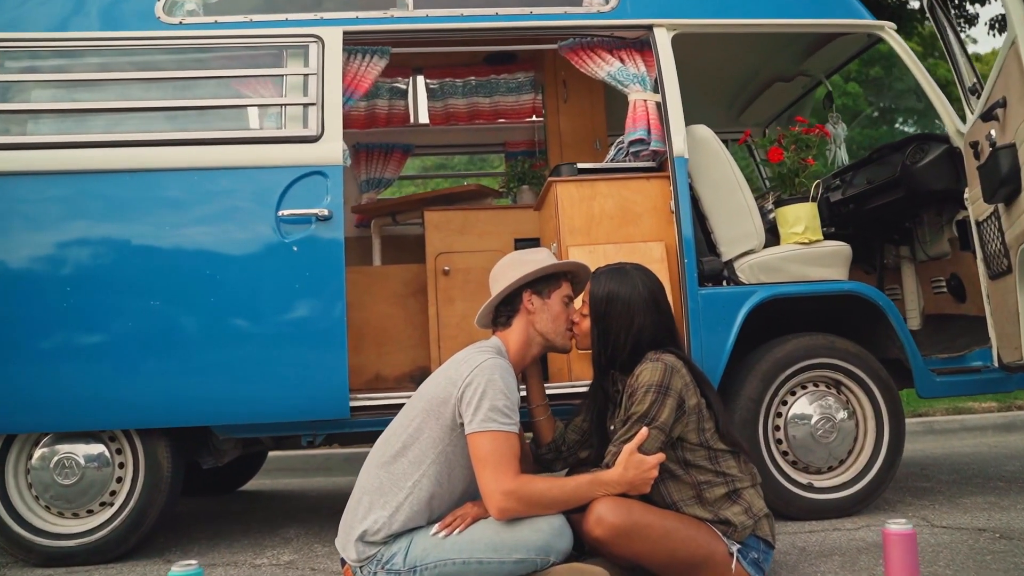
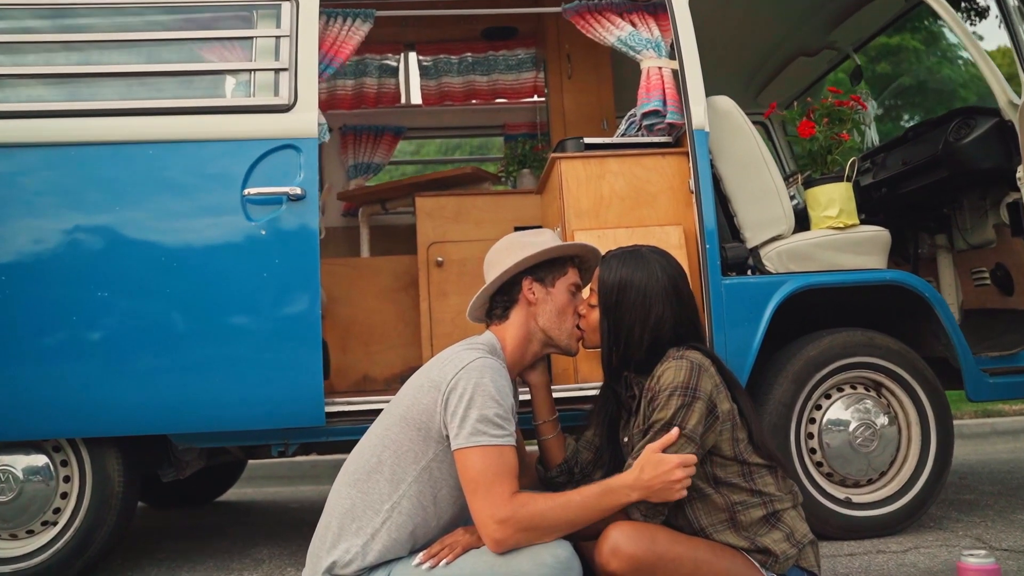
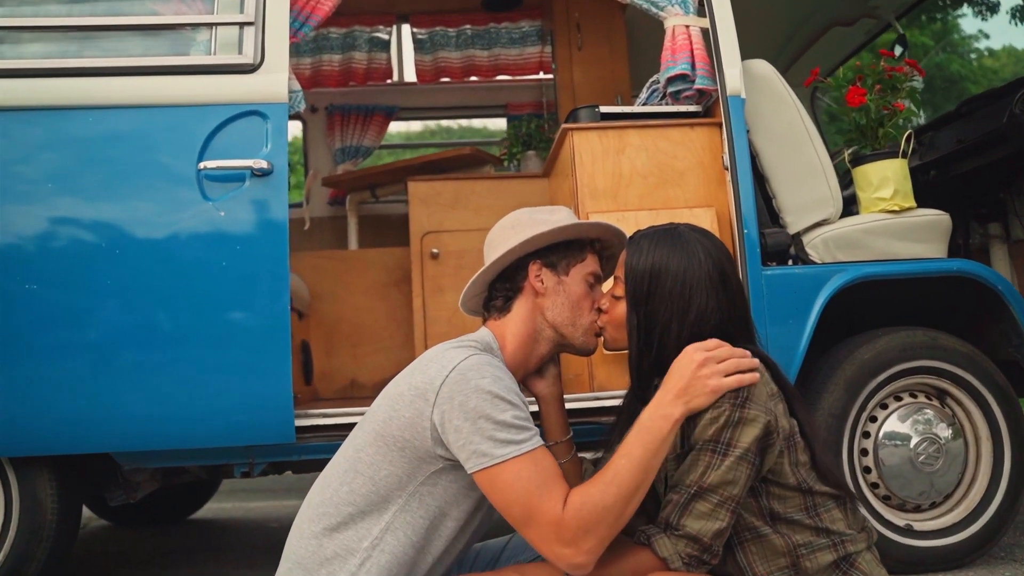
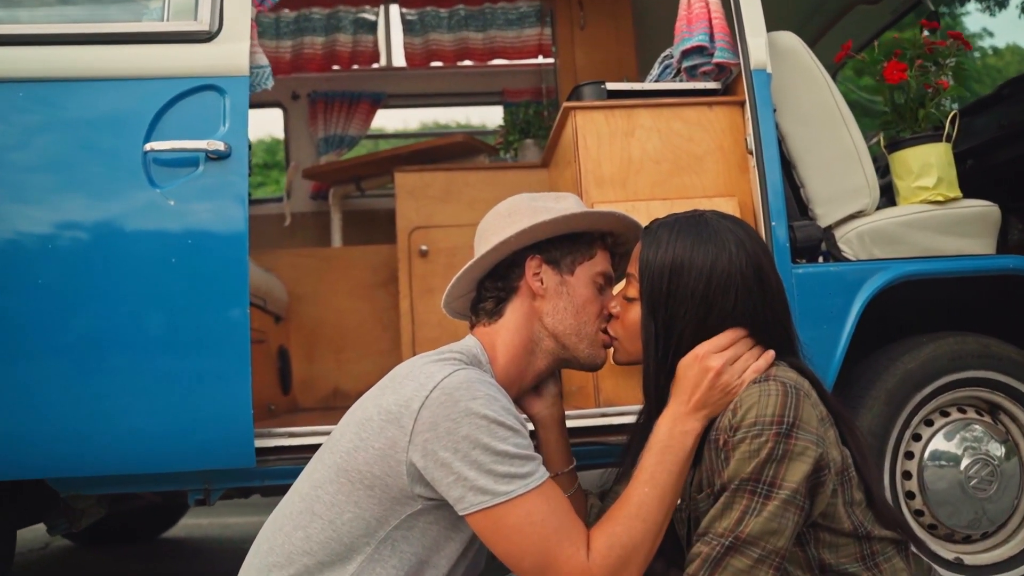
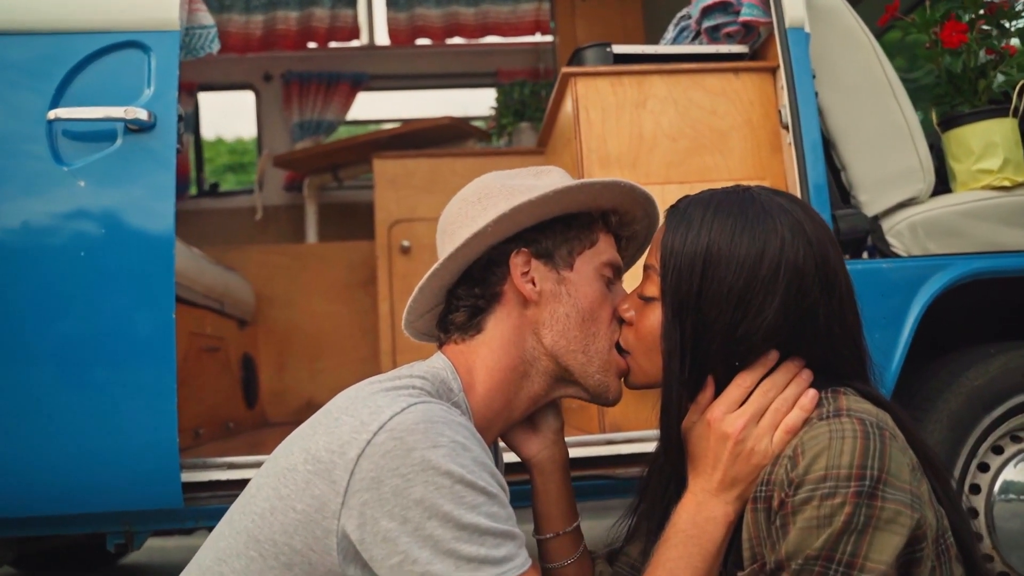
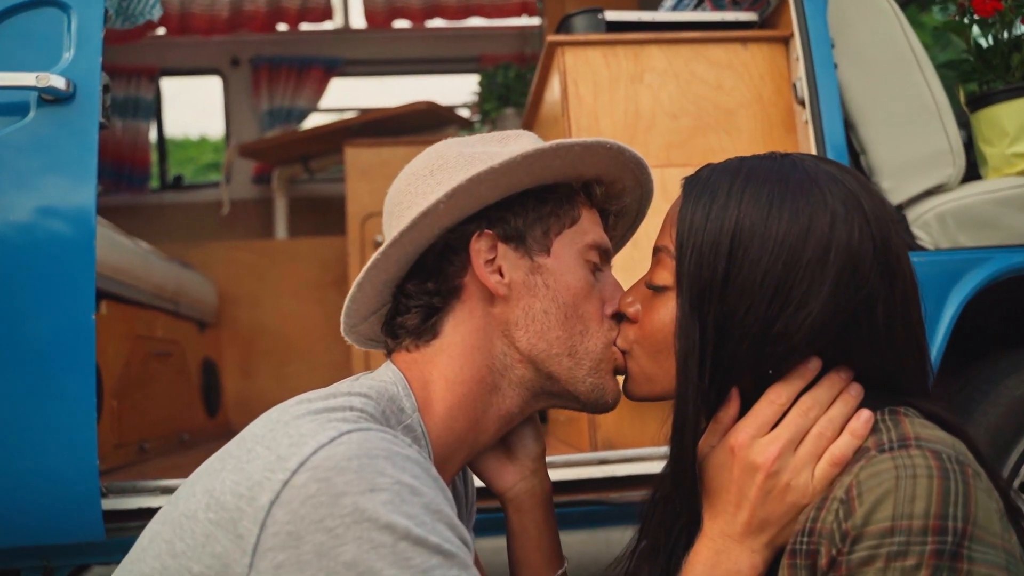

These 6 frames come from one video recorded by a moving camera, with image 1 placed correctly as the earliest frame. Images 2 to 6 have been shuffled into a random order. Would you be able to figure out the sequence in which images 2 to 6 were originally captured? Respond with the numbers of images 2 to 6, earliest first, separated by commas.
2, 3, 4, 5, 6
